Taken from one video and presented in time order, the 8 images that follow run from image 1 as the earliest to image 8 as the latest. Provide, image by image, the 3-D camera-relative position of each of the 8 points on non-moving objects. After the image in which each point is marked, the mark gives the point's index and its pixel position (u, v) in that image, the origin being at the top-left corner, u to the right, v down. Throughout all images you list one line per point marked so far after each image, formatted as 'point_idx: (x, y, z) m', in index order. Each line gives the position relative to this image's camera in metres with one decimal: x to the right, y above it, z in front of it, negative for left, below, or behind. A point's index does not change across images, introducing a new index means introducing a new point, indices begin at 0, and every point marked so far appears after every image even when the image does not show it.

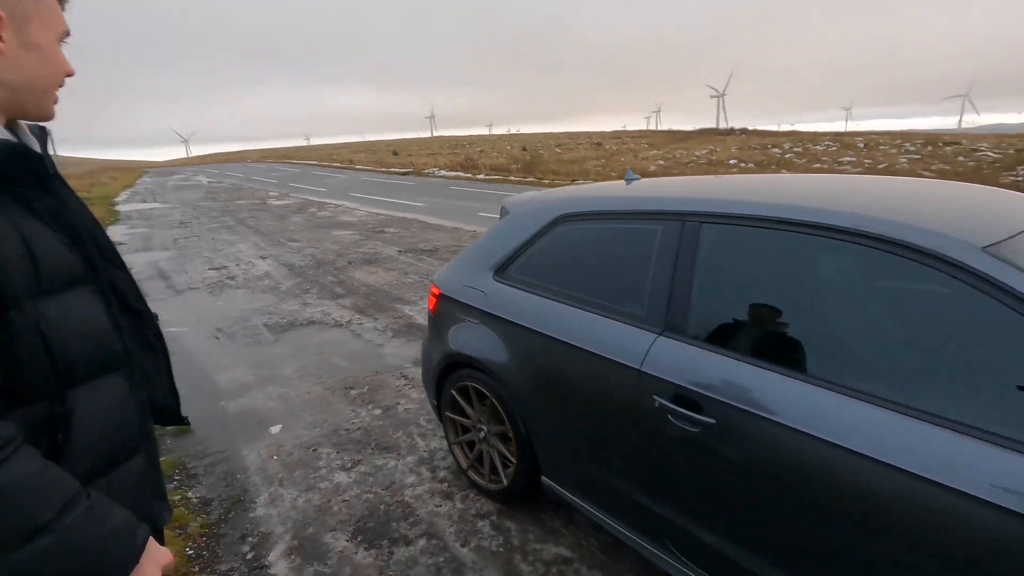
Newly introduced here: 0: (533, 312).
0: (+0.1, -0.1, +2.6) m
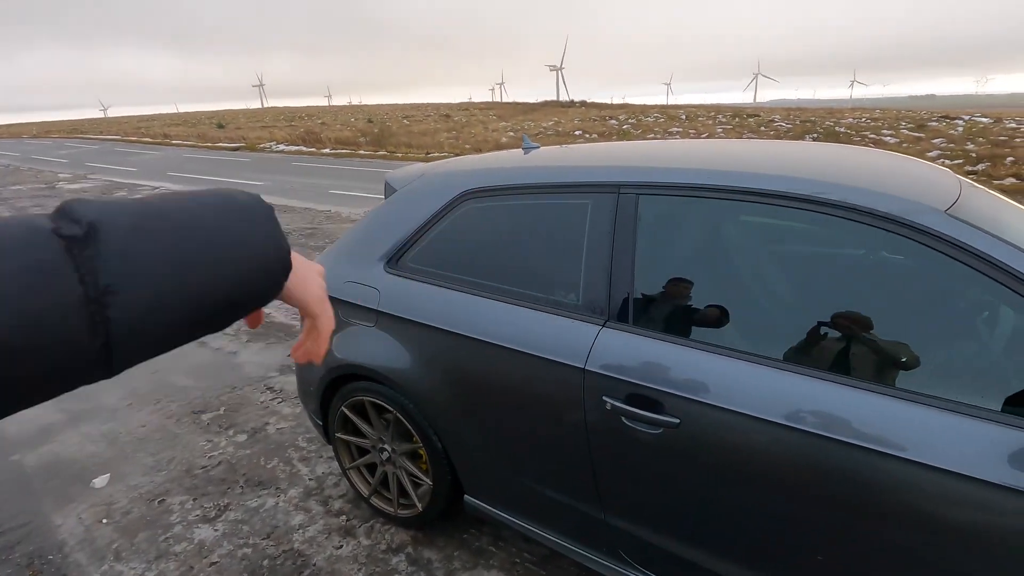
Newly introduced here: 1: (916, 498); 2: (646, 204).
0: (-0.3, -0.1, +2.2) m
1: (+1.1, -0.5, +1.4) m
2: (+0.5, +0.3, +1.9) m
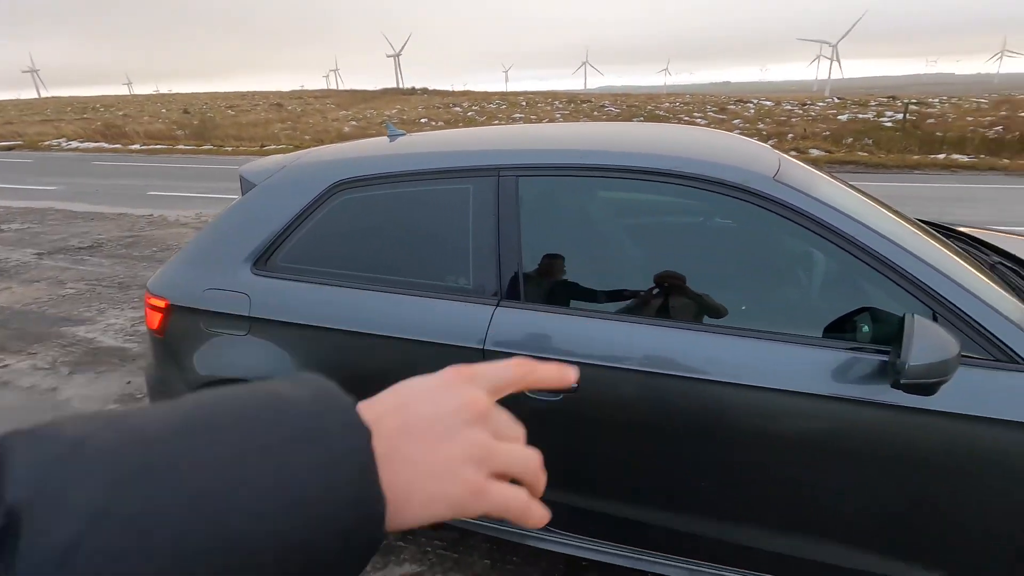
0: (-0.7, -0.1, +2.1) m
1: (+0.8, -0.4, +1.6) m
2: (+0.1, +0.4, +2.0) m
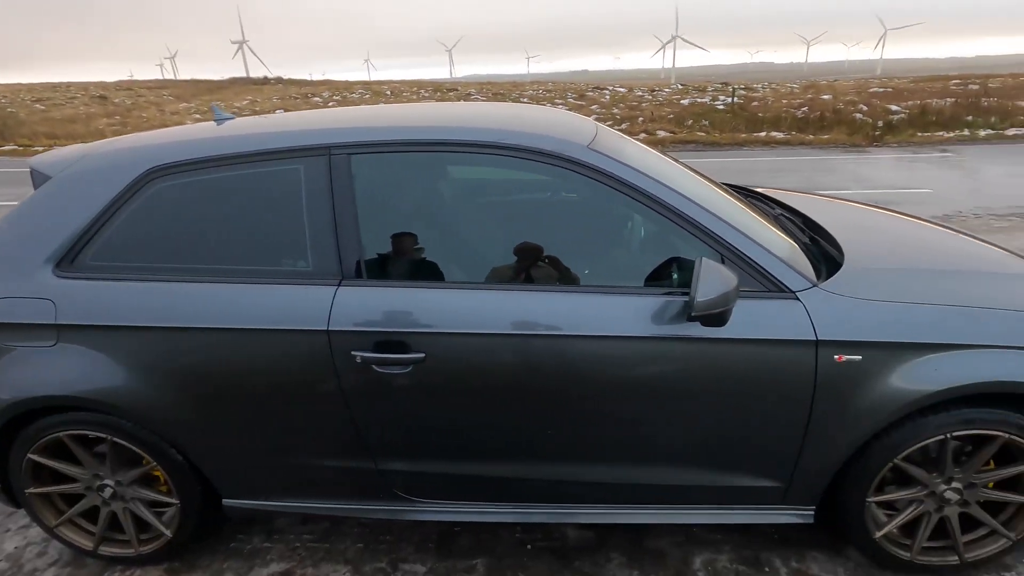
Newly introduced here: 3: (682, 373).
0: (-1.3, -0.1, +1.9) m
1: (+0.3, -0.3, +1.8) m
2: (-0.5, +0.5, +2.0) m
3: (+0.6, -0.3, +1.8) m
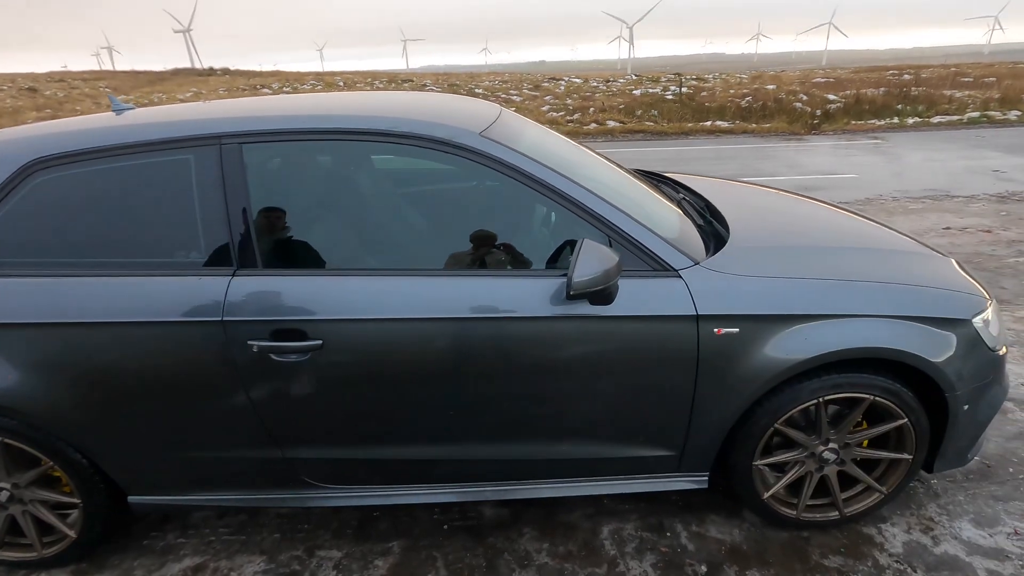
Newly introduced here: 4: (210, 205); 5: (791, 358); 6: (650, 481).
0: (-1.7, 0.0, +1.9) m
1: (0.0, -0.2, +1.9) m
2: (-0.9, +0.5, +2.0) m
3: (+0.2, -0.2, +1.9) m
4: (-1.1, +0.3, +1.9) m
5: (+1.0, -0.2, +1.9) m
6: (+0.5, -0.8, +2.1) m
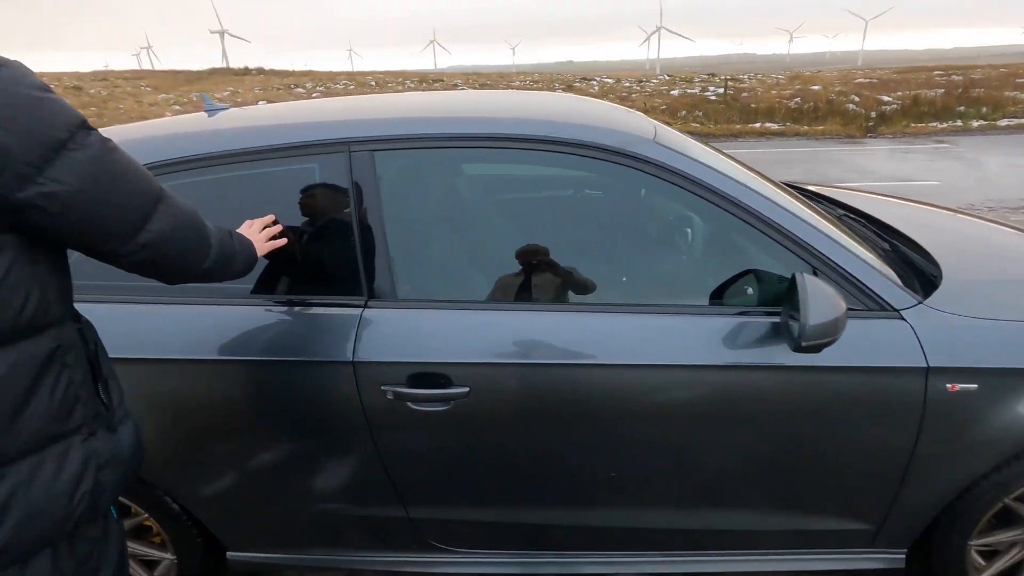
0: (-1.1, -0.1, +1.6) m
1: (+0.5, -0.3, +1.6) m
2: (-0.4, +0.4, +1.7) m
3: (+0.8, -0.3, +1.6) m
4: (-0.5, +0.2, +1.7) m
5: (+1.5, -0.4, +1.5) m
6: (+1.1, -0.9, +1.8) m
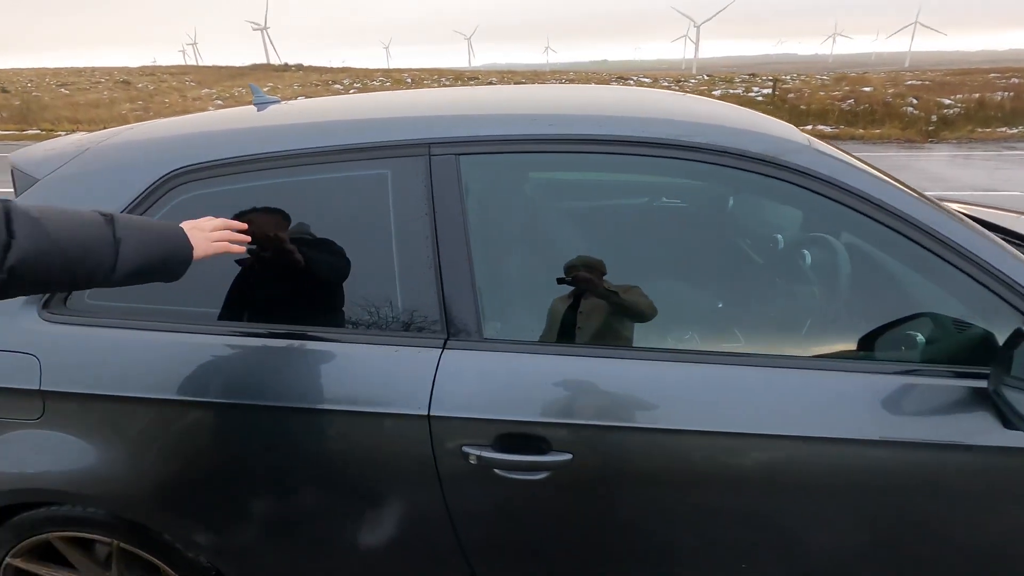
0: (-0.9, -0.2, +1.4) m
1: (+0.8, -0.4, +1.2) m
2: (-0.1, +0.3, +1.4) m
3: (+1.0, -0.5, +1.2) m
4: (-0.3, +0.1, +1.4) m
5: (+1.8, -0.5, +1.1) m
6: (+1.3, -1.0, +1.4) m
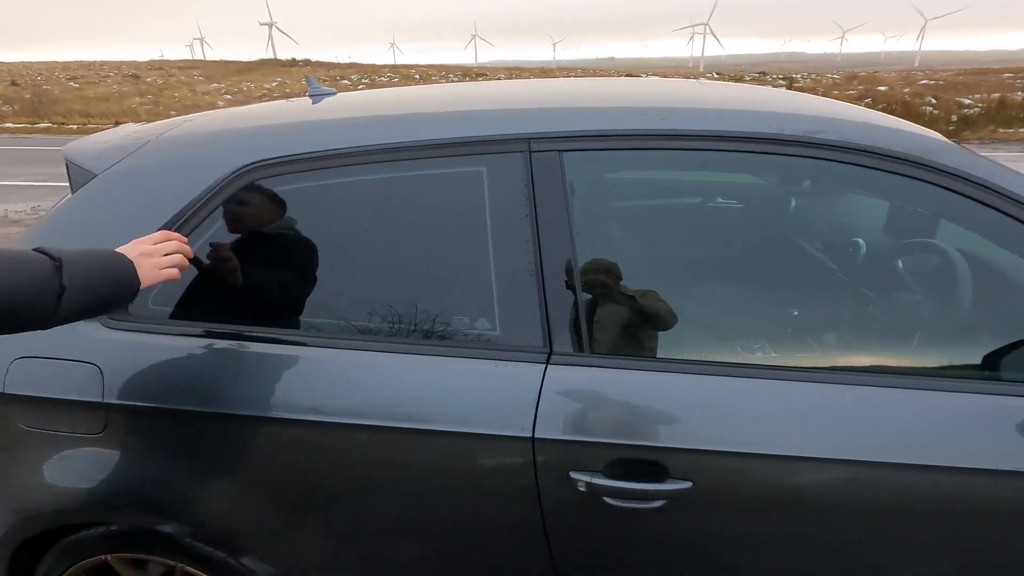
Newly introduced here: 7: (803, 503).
0: (-0.6, -0.2, +1.3) m
1: (+1.0, -0.5, +1.1) m
2: (+0.1, +0.3, +1.3) m
3: (+1.2, -0.5, +1.1) m
4: (0.0, +0.1, +1.3) m
5: (+2.0, -0.6, +1.0) m
6: (+1.6, -1.1, +1.3) m
7: (+0.6, -0.5, +1.2) m
